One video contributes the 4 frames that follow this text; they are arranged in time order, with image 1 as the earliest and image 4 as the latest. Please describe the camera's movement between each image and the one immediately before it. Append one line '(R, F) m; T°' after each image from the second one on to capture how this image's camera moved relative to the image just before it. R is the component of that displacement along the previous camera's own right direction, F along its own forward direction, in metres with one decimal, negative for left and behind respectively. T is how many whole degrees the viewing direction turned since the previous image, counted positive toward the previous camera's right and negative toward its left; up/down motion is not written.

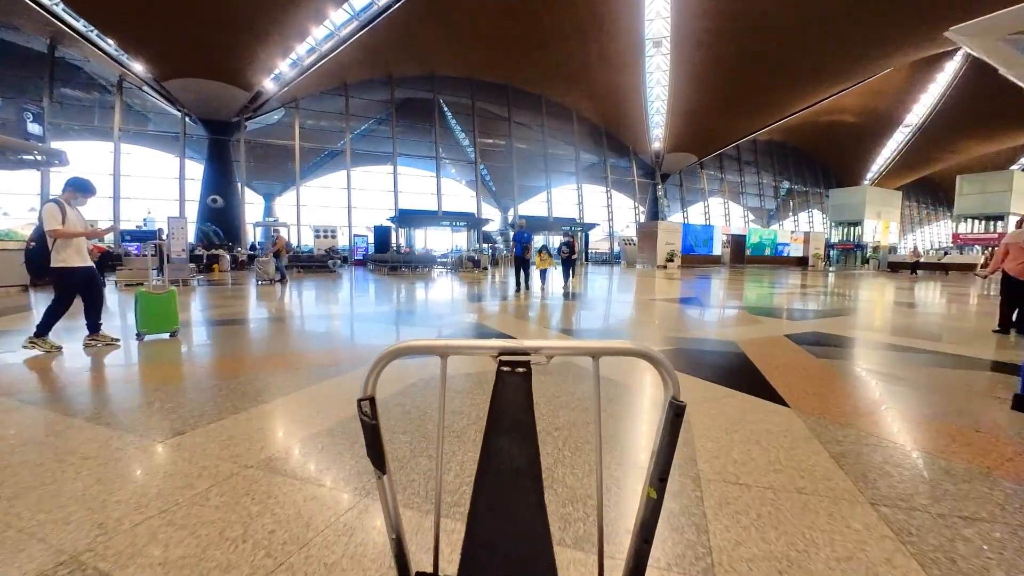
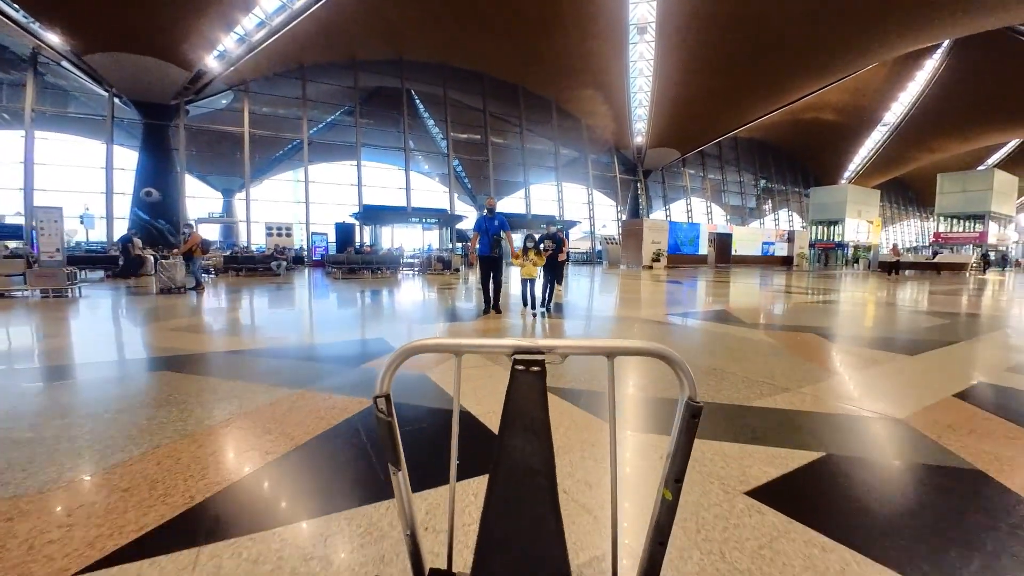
(0.0, +0.9) m; +3°
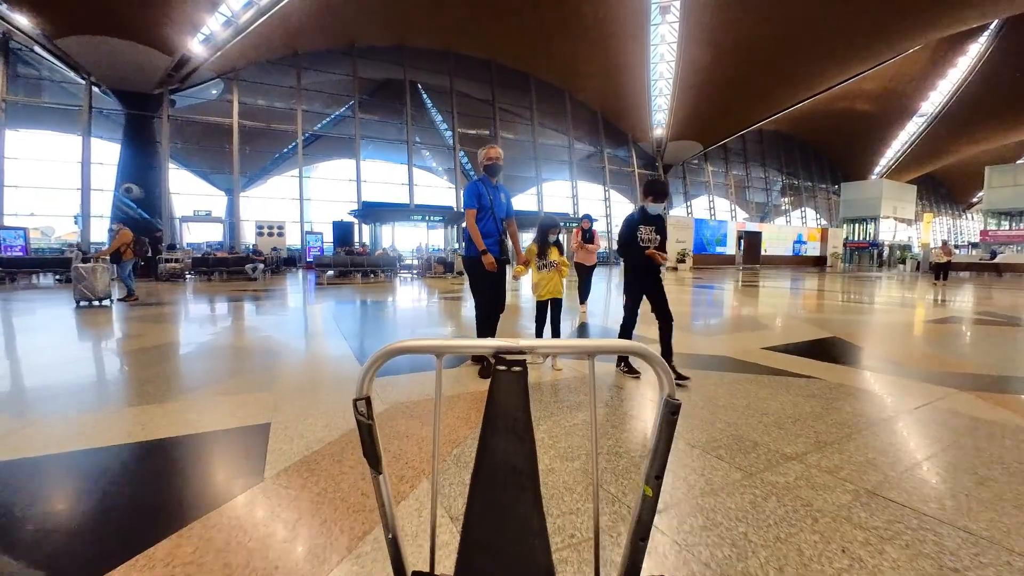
(0.0, +0.9) m; -1°
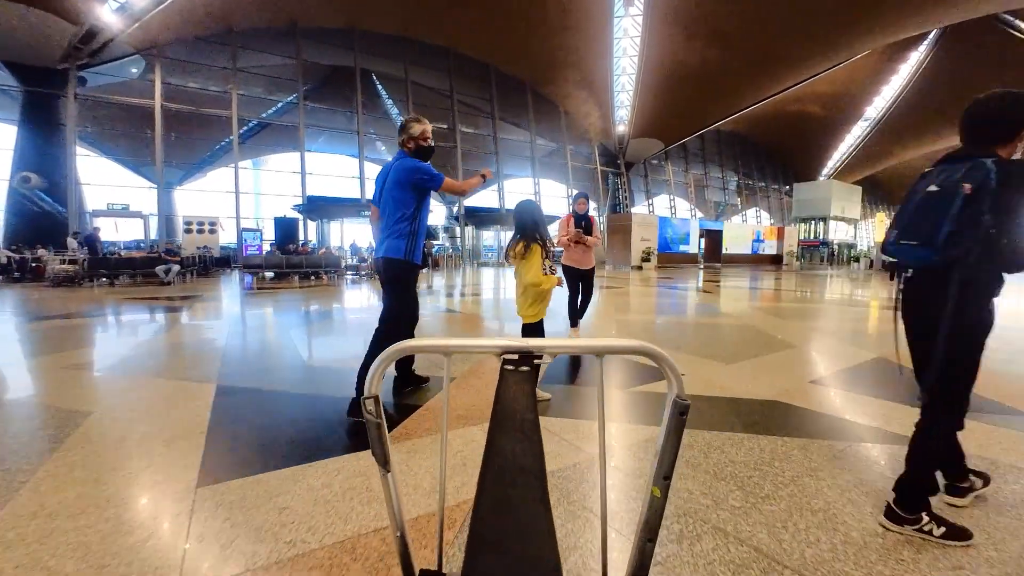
(+0.1, +0.5) m; +5°
